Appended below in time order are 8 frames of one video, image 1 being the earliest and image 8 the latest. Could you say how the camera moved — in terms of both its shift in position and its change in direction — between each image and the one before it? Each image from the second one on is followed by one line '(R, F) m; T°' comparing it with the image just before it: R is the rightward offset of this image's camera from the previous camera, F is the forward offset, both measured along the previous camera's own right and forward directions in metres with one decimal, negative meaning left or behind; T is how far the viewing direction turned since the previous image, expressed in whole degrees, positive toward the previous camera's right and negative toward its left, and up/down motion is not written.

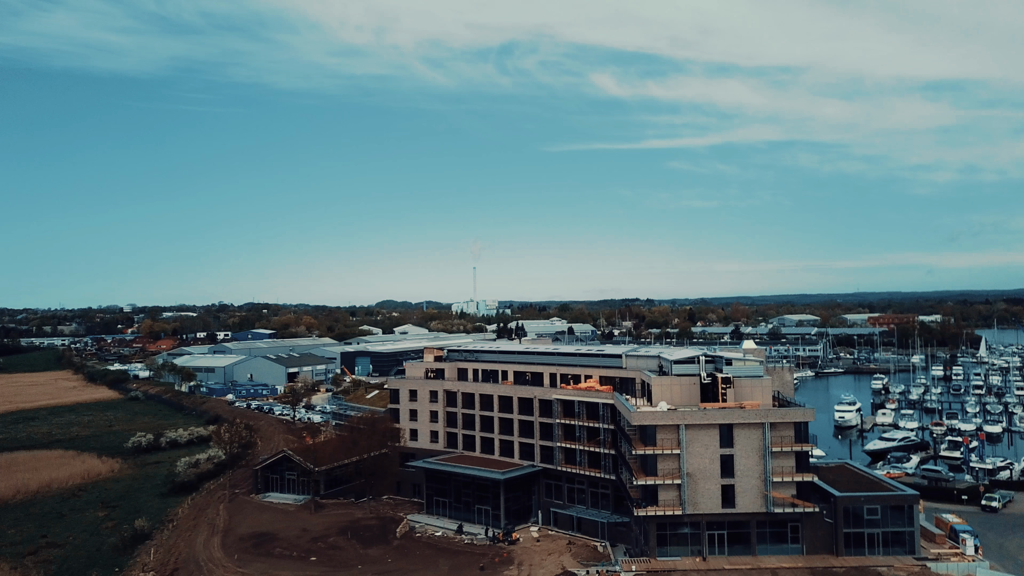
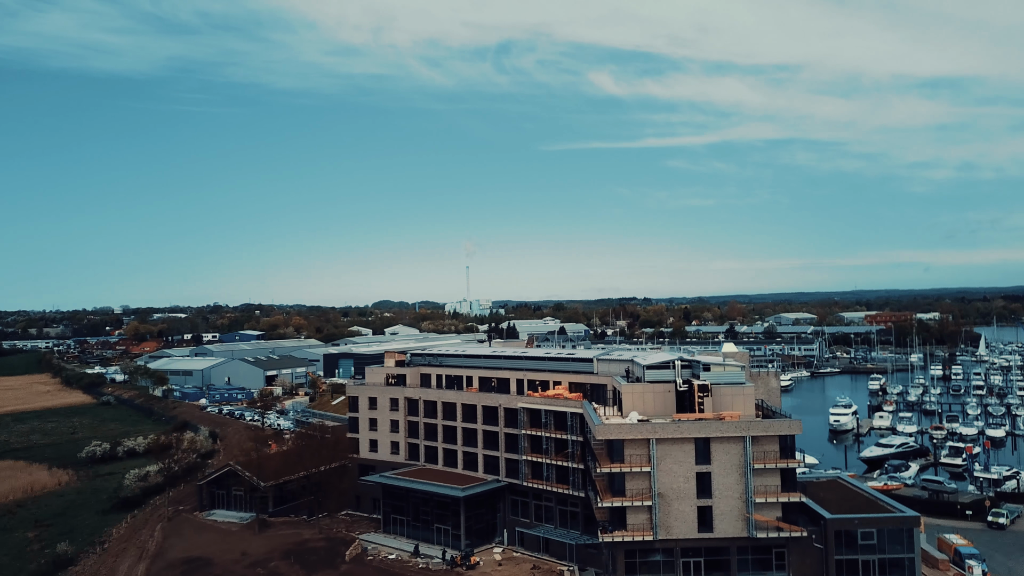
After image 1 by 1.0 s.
(+2.1, +3.7) m; 0°
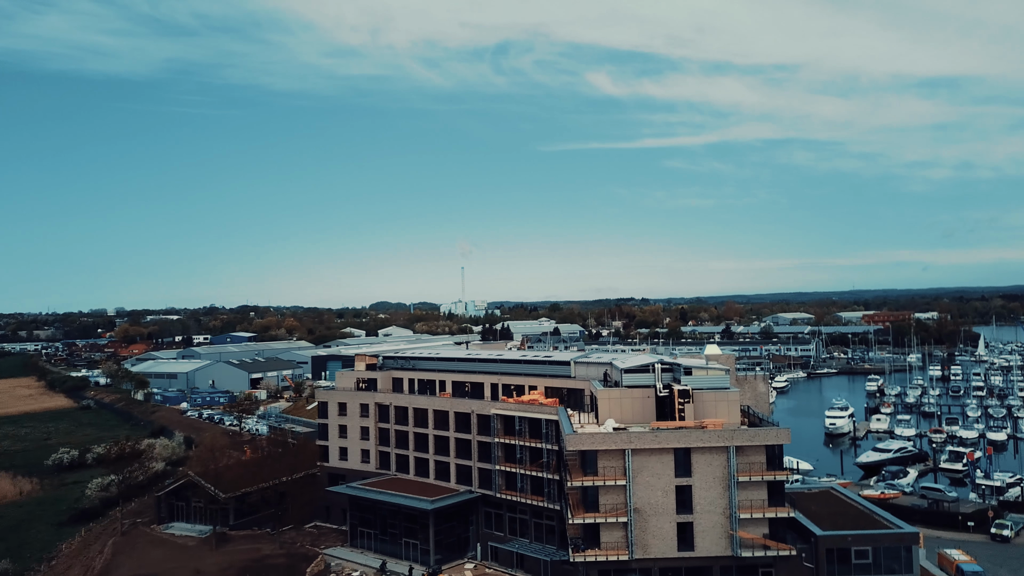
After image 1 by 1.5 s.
(+1.4, +2.4) m; 0°
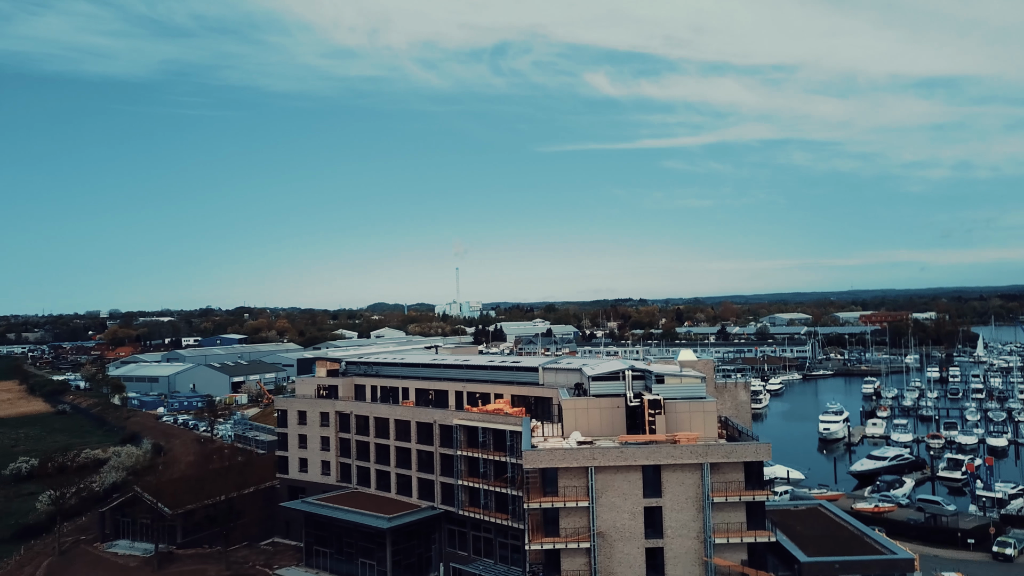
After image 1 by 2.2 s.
(+1.7, +2.6) m; 0°
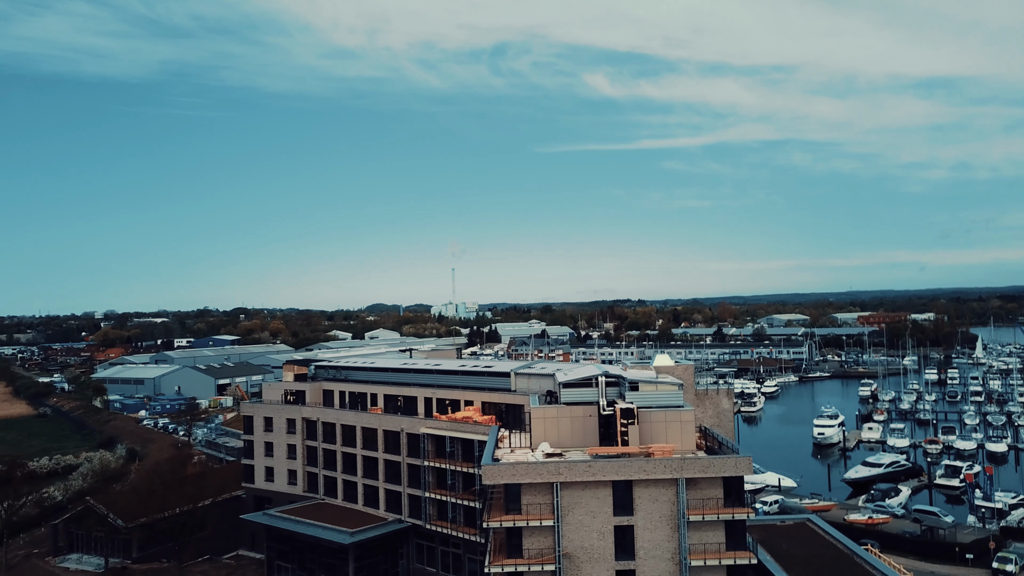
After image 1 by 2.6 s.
(+1.3, +1.9) m; 0°
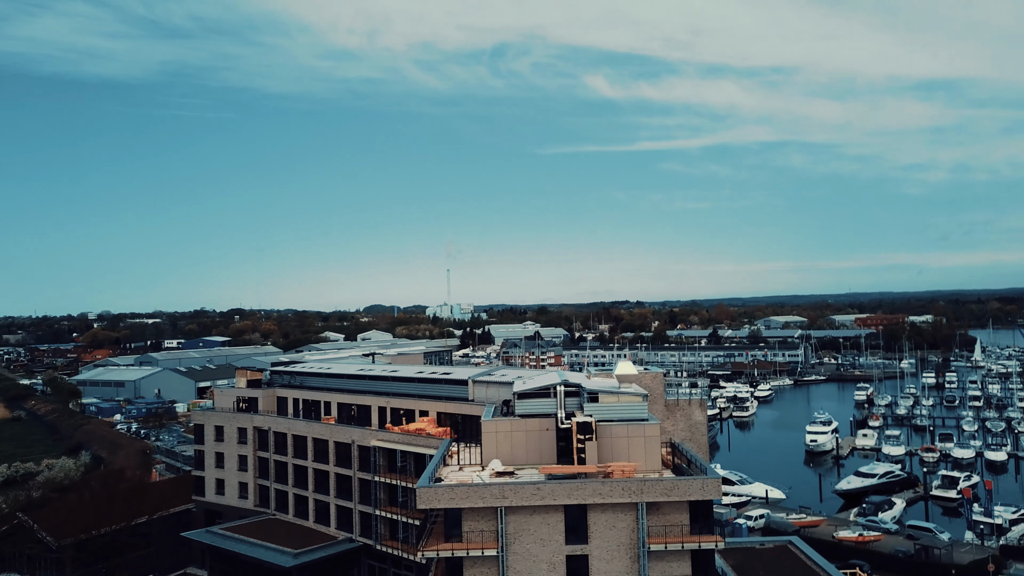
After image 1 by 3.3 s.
(+1.7, +2.5) m; 0°
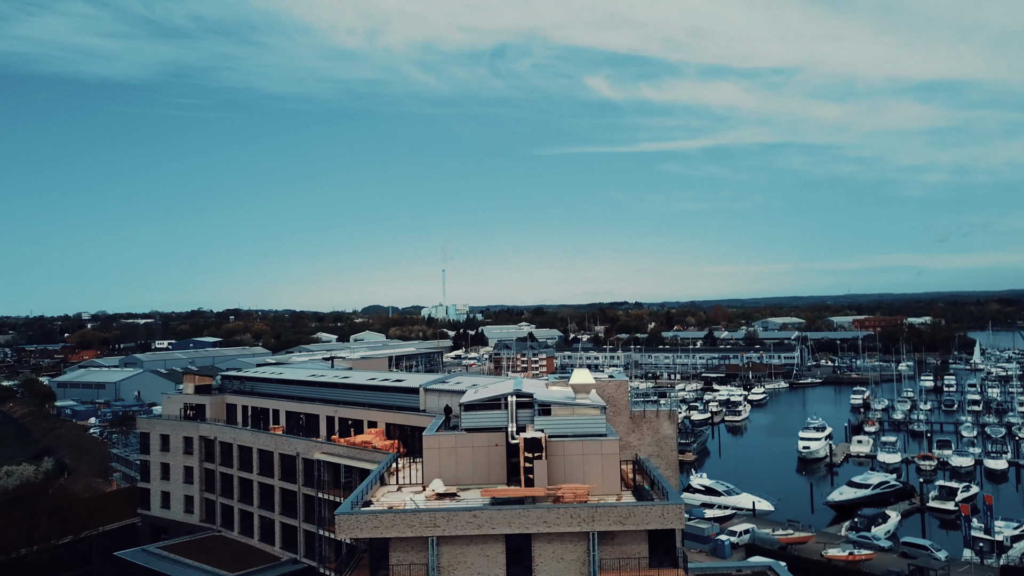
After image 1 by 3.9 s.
(+1.7, +2.4) m; 0°
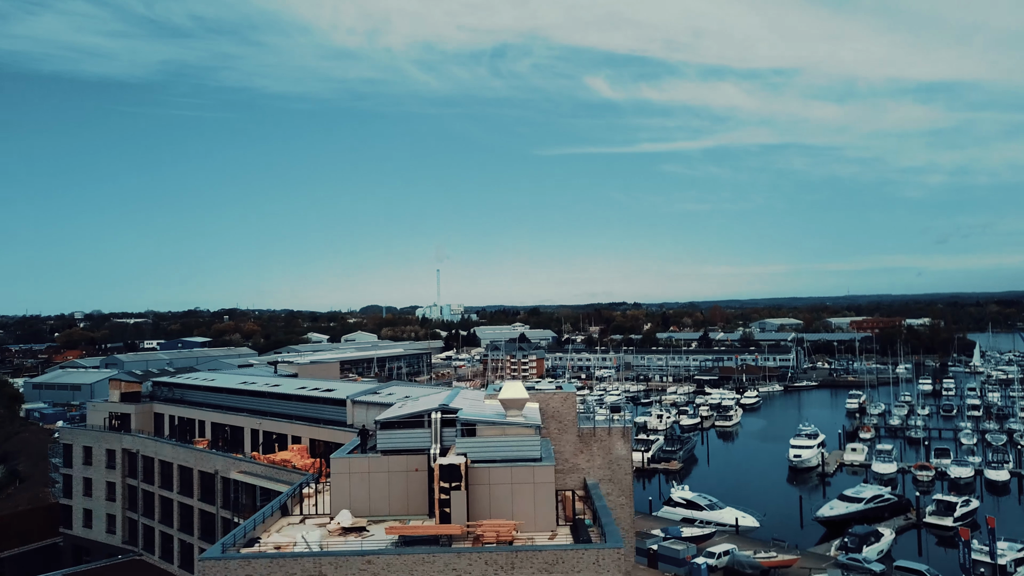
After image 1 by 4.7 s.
(+2.0, +3.1) m; 0°
